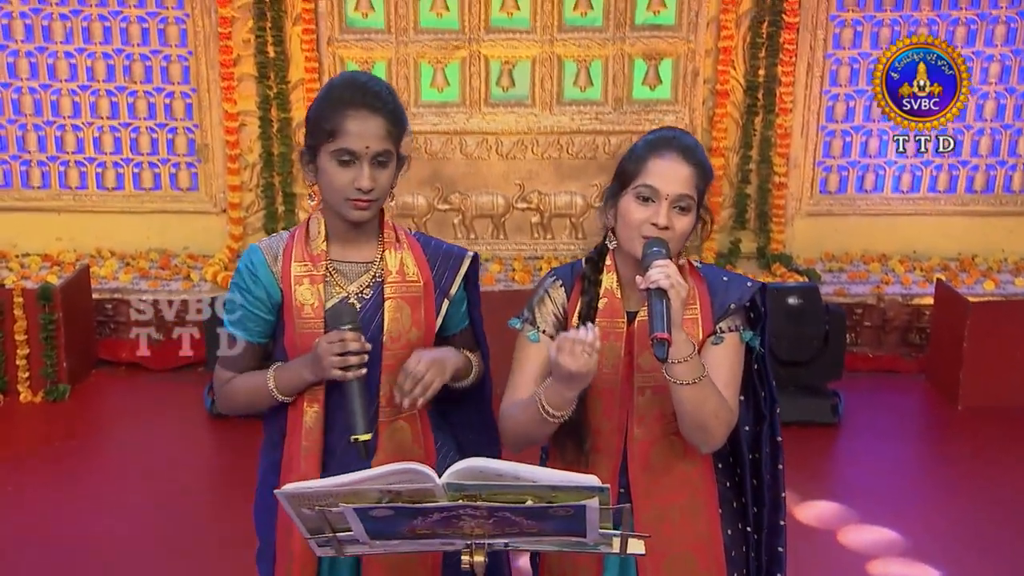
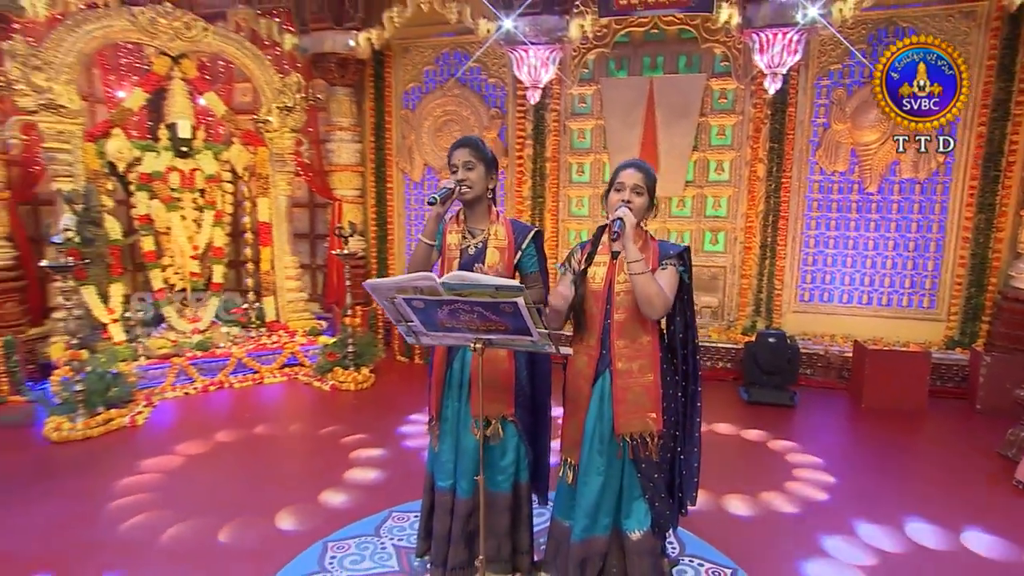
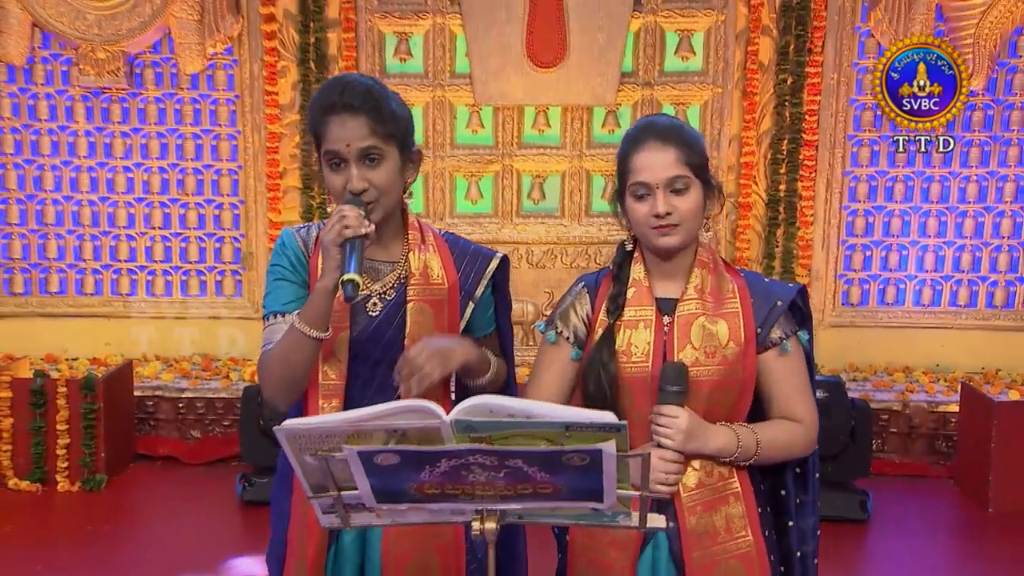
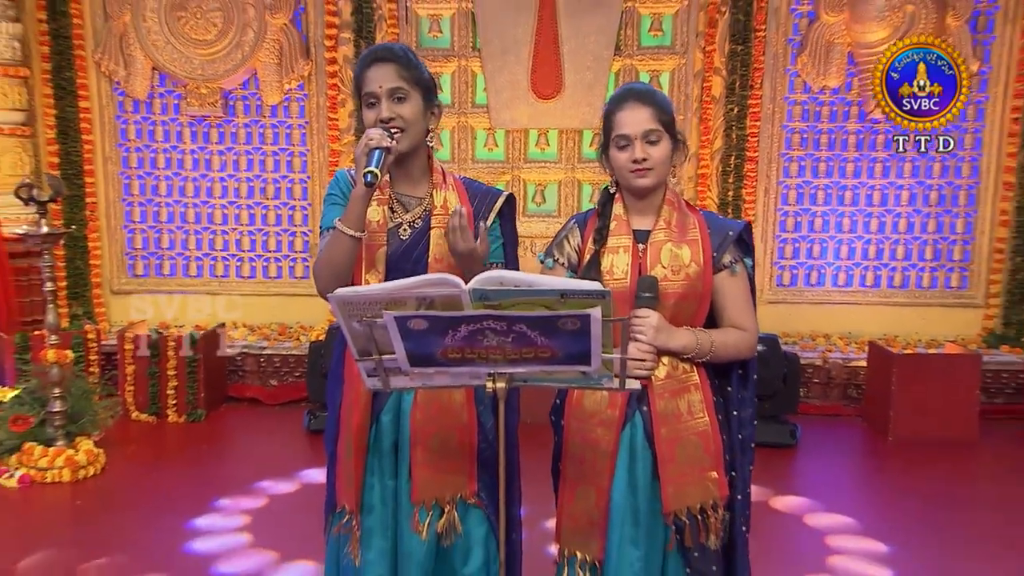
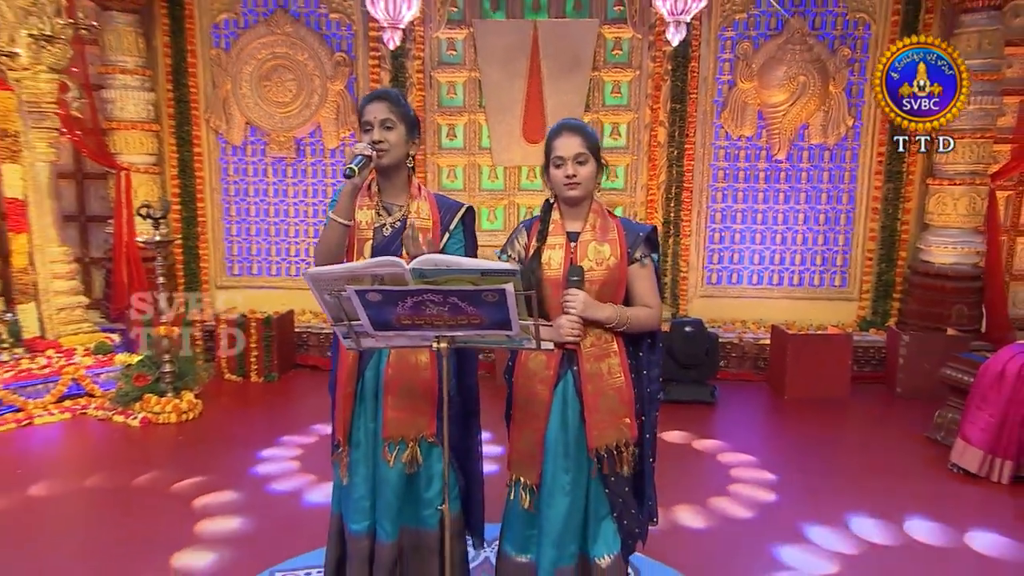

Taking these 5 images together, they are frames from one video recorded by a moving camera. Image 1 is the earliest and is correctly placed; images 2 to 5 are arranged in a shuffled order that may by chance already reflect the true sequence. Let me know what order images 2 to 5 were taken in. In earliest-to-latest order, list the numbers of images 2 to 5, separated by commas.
3, 4, 5, 2
